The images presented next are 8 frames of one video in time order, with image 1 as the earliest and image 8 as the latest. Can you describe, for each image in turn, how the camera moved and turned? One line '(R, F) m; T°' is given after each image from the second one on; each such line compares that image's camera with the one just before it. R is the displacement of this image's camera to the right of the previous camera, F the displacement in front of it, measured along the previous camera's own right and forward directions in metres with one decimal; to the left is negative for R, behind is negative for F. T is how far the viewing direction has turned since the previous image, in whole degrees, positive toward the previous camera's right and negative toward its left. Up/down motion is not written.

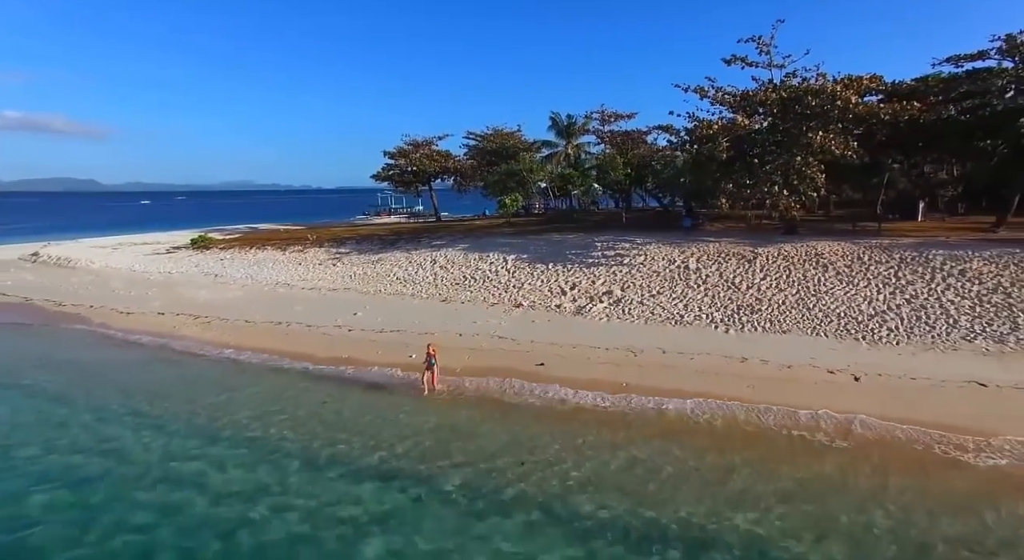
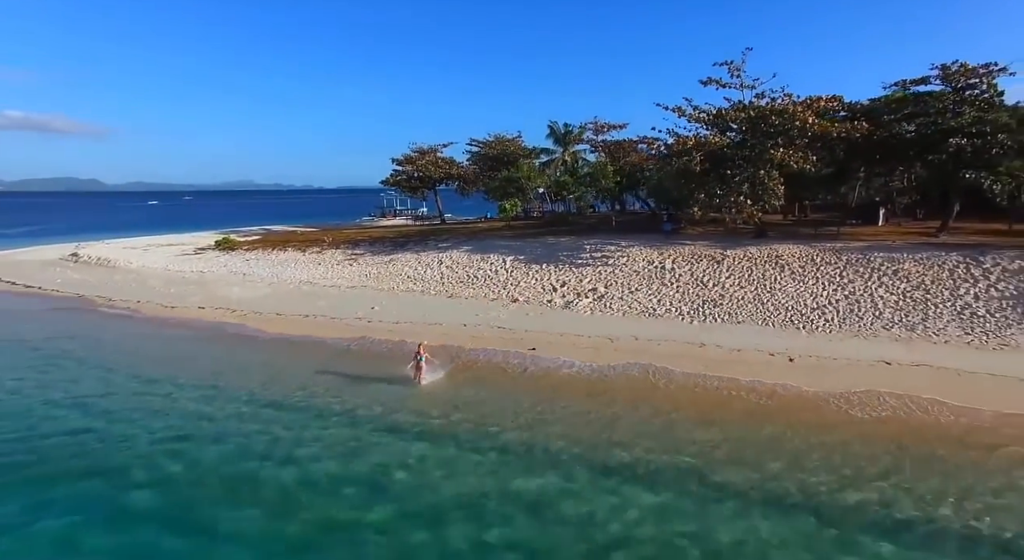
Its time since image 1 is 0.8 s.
(+0.1, -2.5) m; 0°
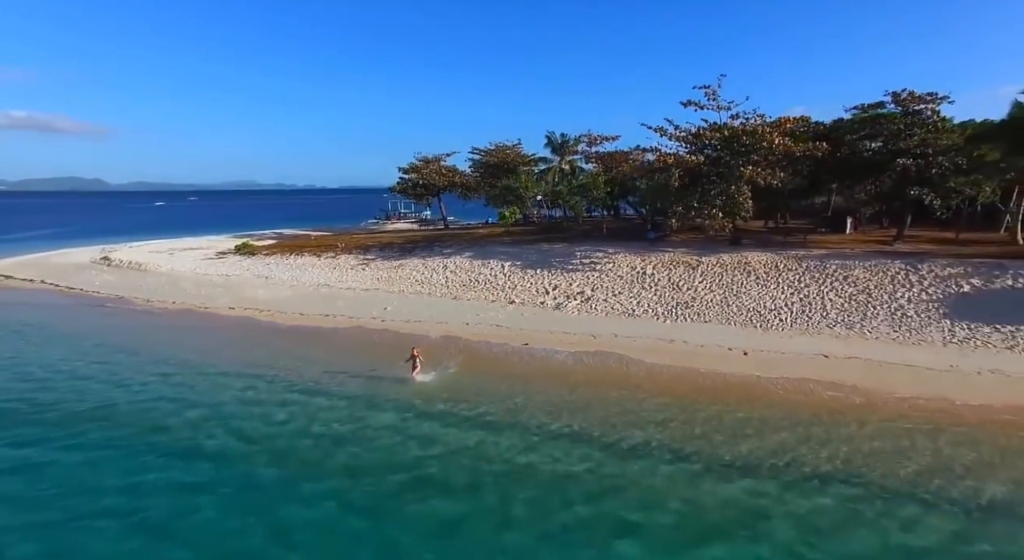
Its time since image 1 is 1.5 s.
(+0.2, -2.4) m; 0°
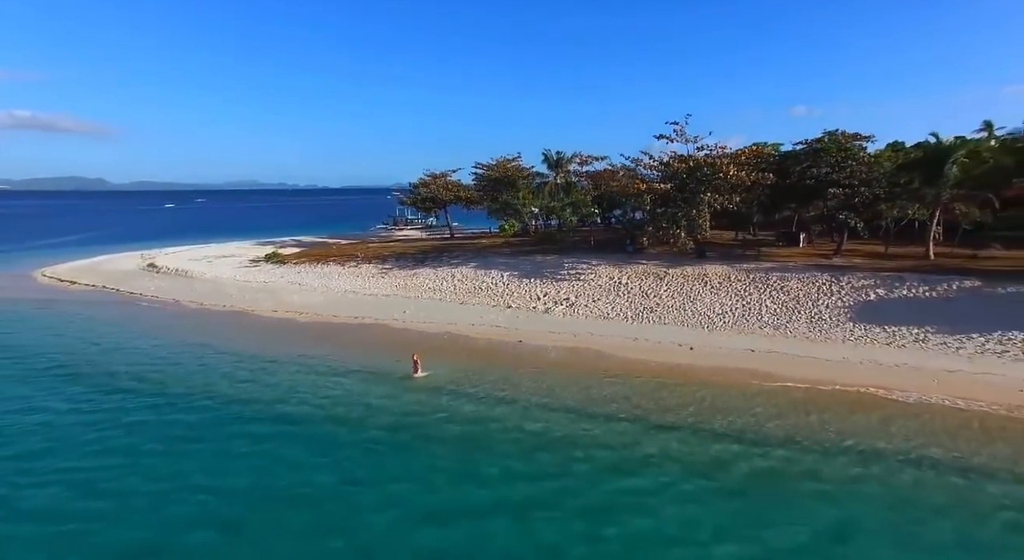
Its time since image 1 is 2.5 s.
(+0.2, -4.5) m; 0°
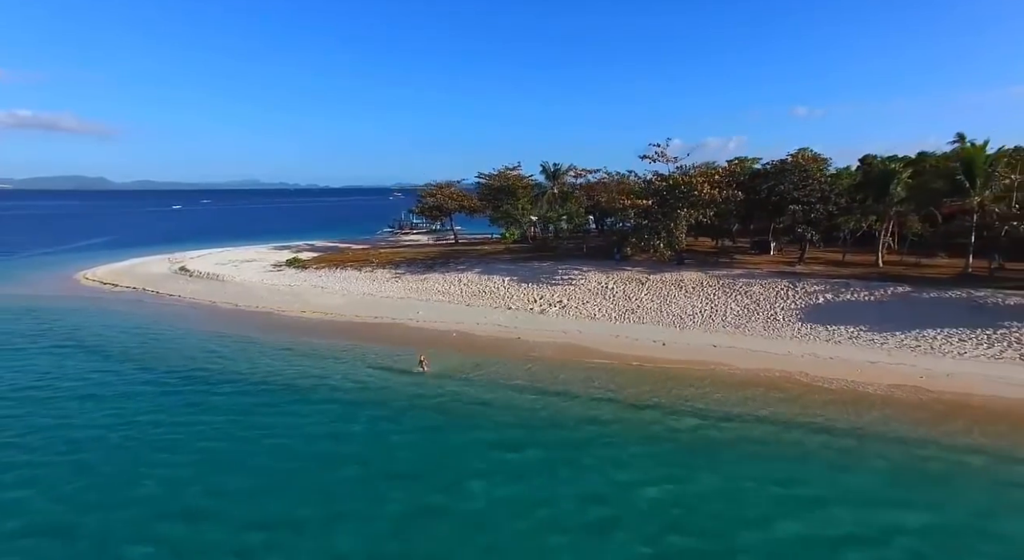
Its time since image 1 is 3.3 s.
(0.0, -3.7) m; 0°
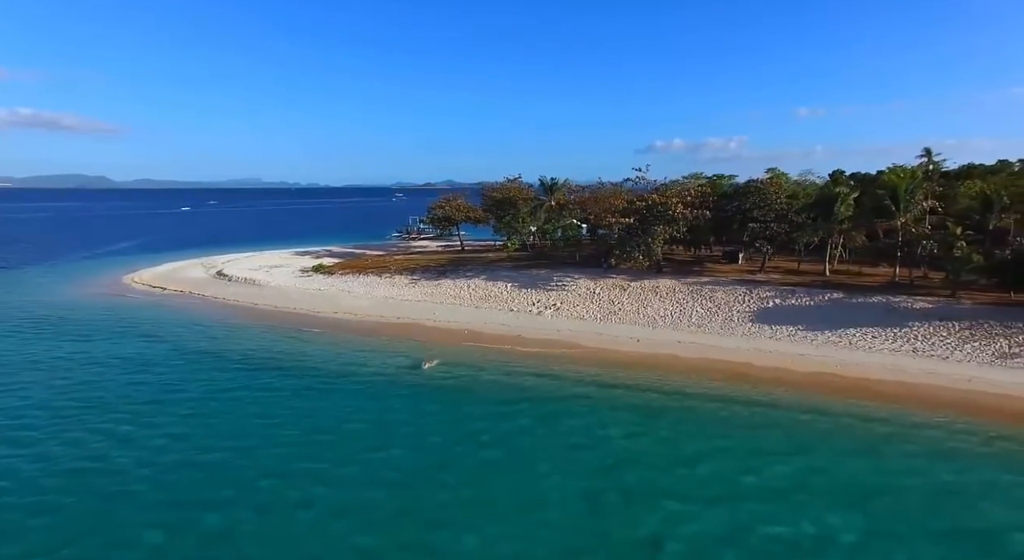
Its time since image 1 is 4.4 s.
(-0.1, -5.3) m; 0°
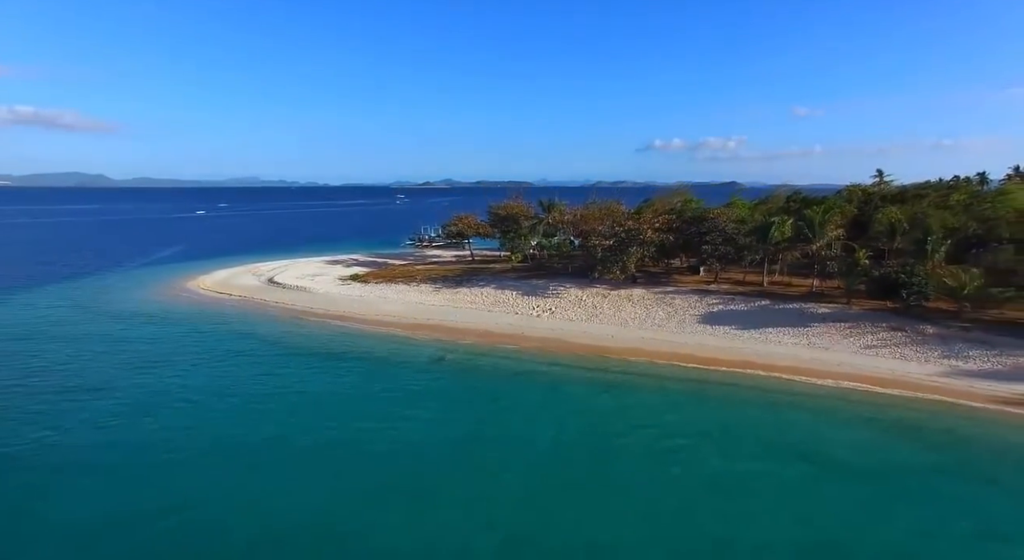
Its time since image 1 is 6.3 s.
(-0.5, -9.5) m; 0°
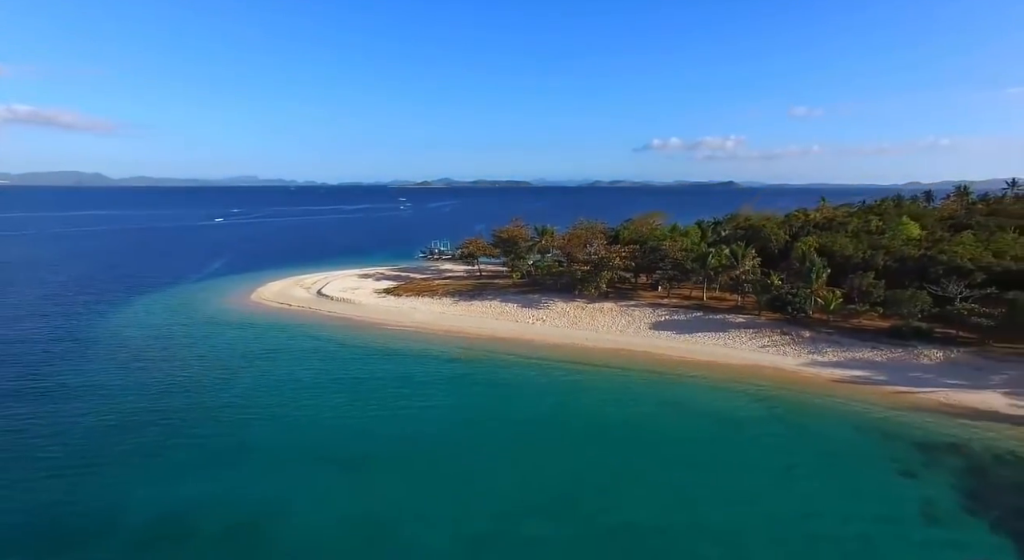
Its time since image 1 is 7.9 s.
(-0.3, -14.2) m; 0°
